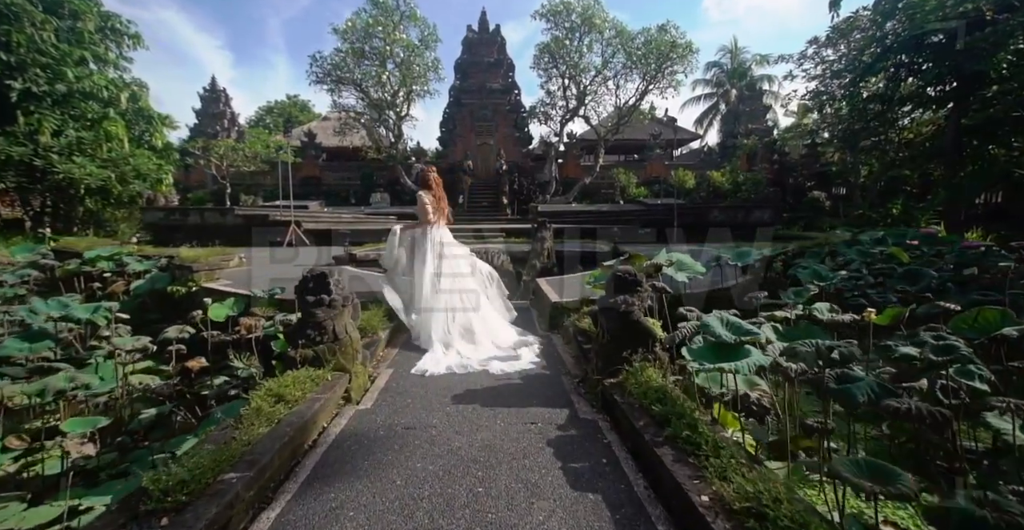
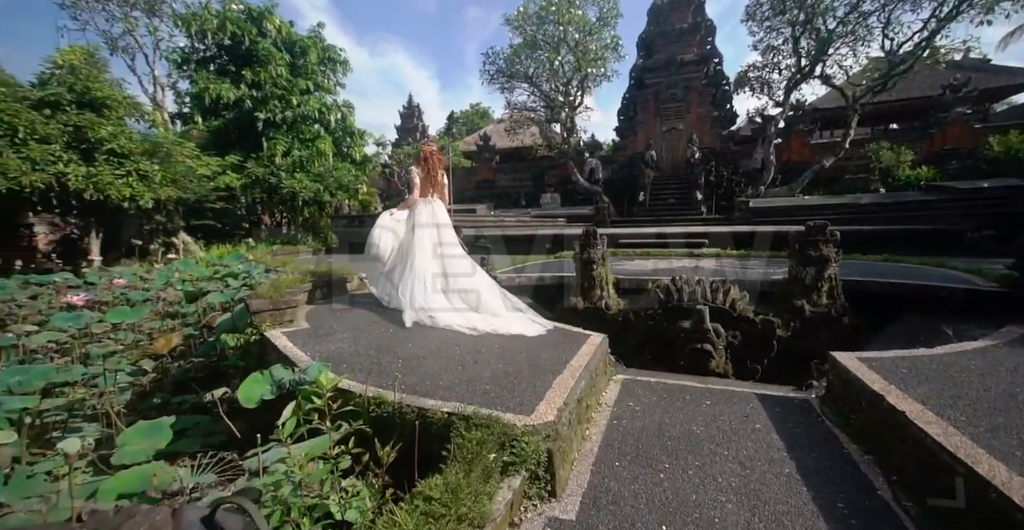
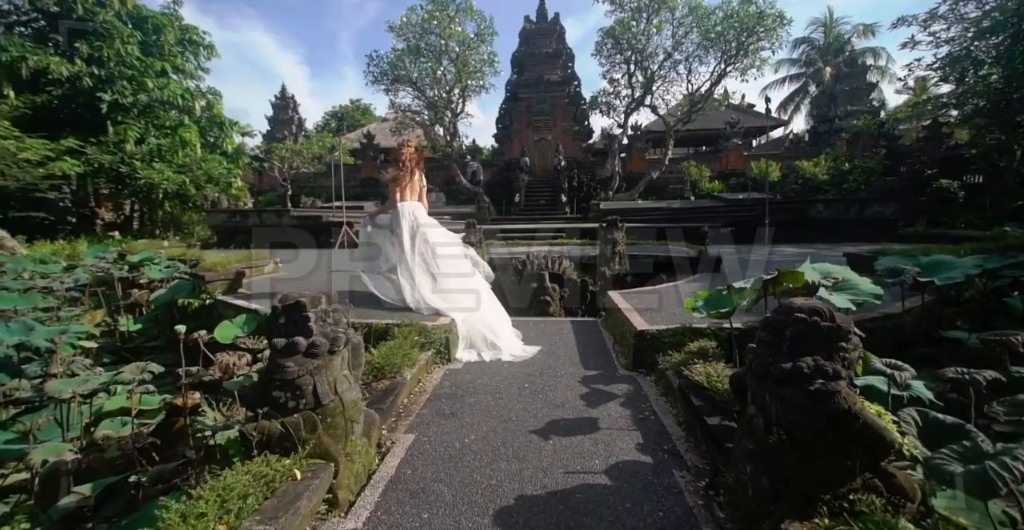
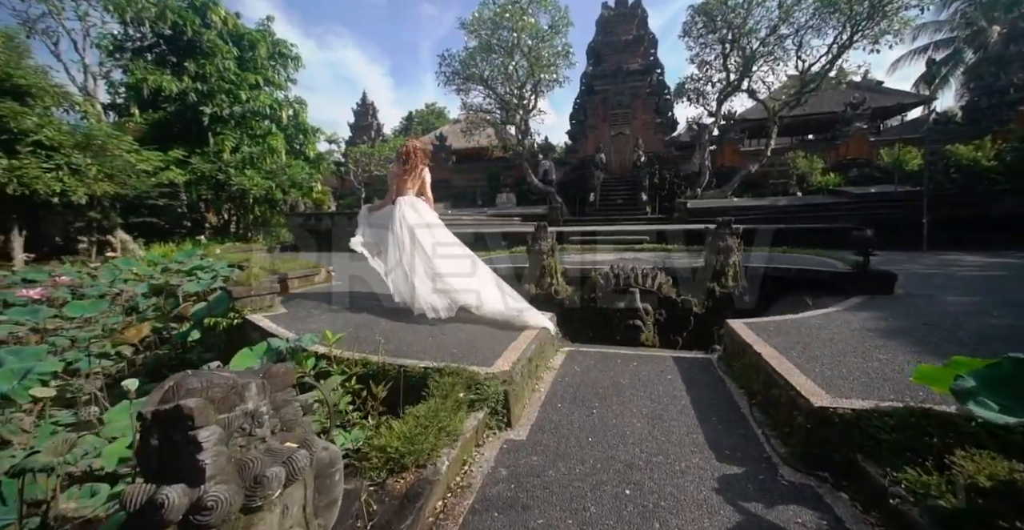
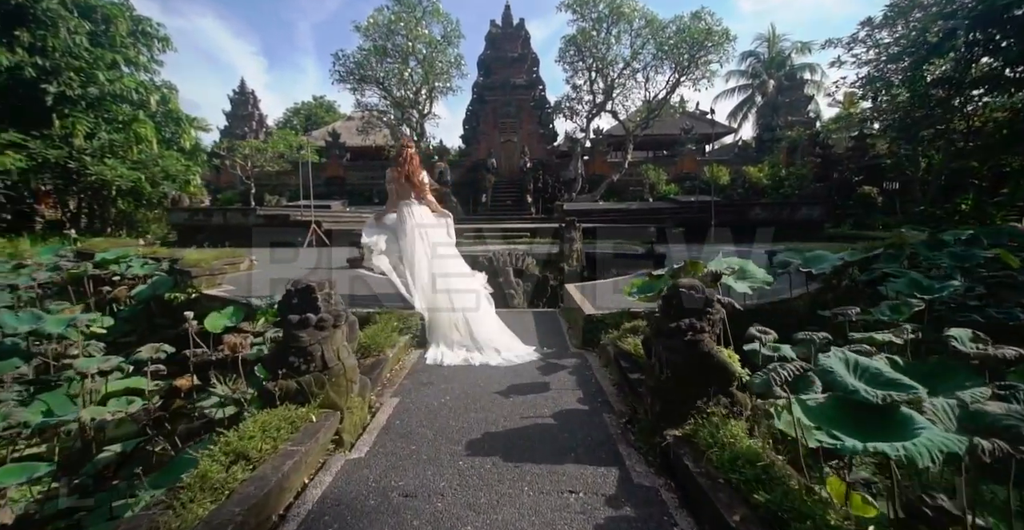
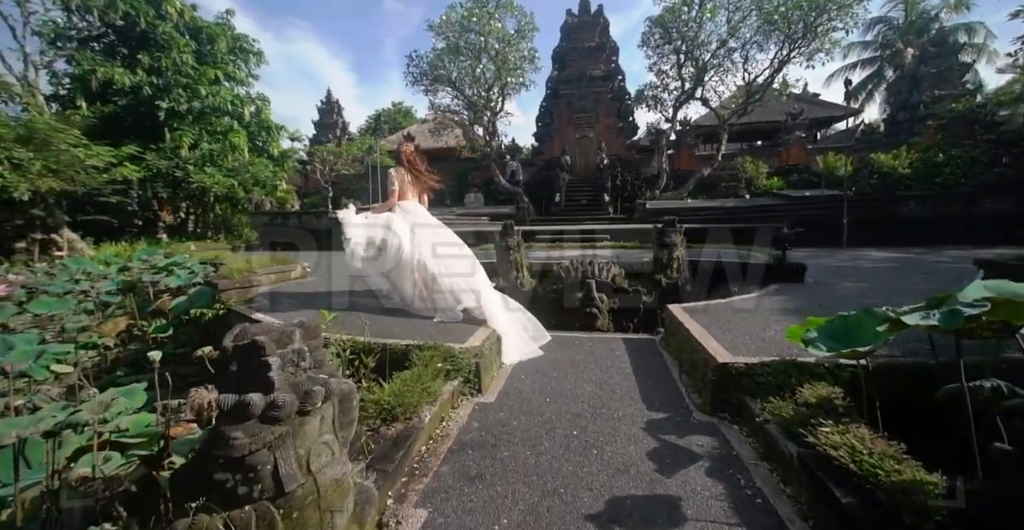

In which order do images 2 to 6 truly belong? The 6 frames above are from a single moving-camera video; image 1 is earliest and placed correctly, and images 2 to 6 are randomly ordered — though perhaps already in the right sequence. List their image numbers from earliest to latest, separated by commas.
5, 3, 6, 4, 2
